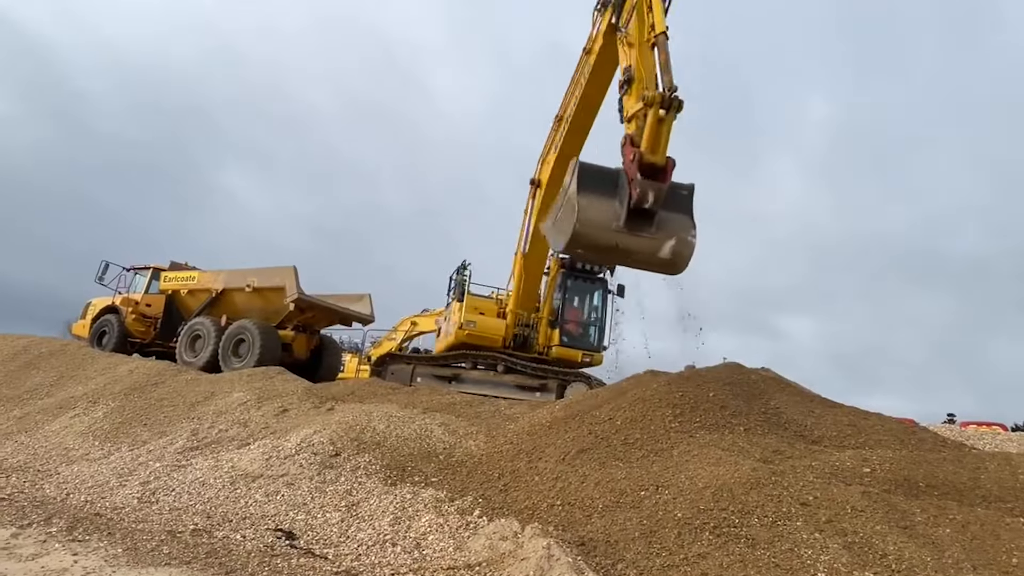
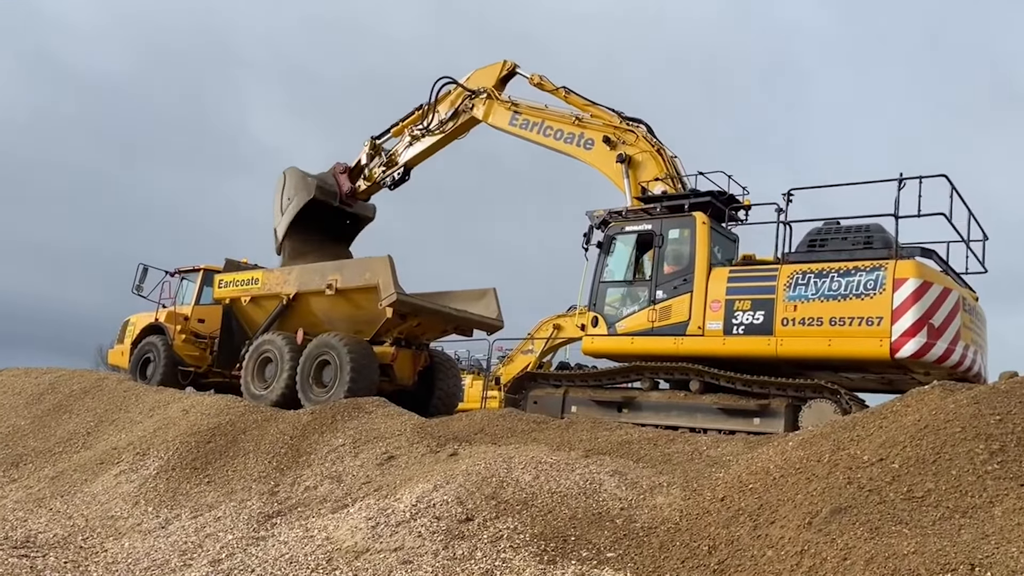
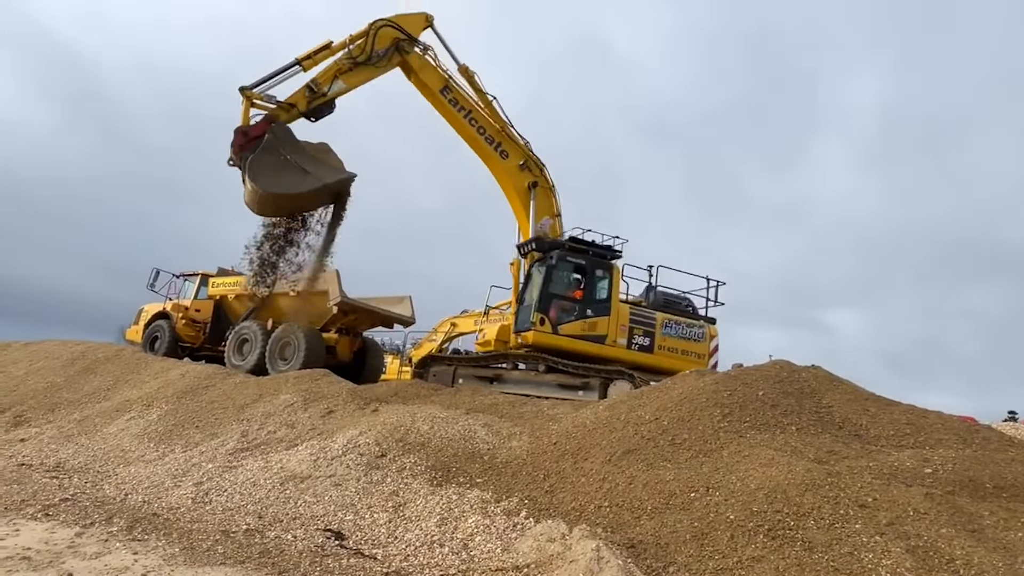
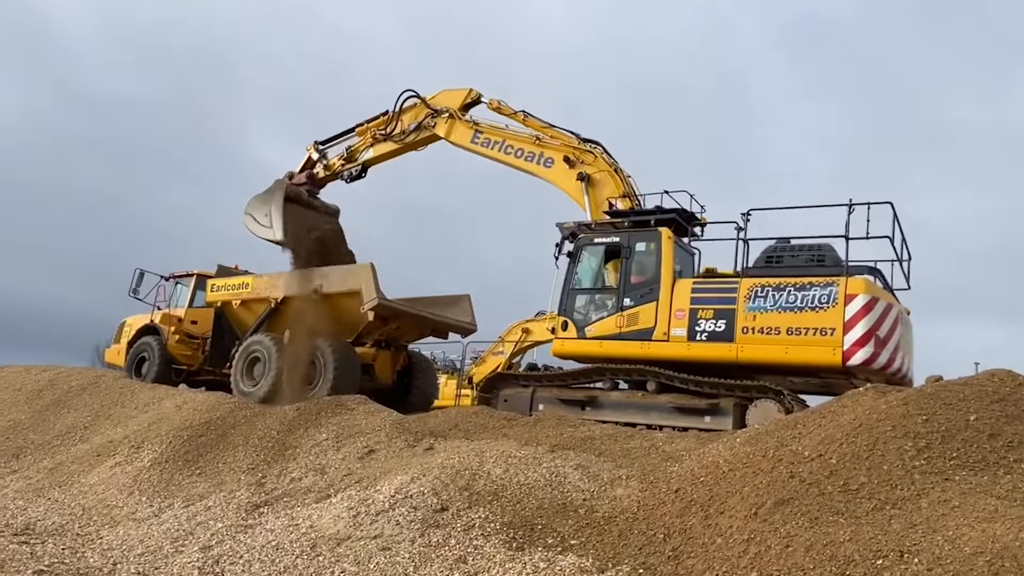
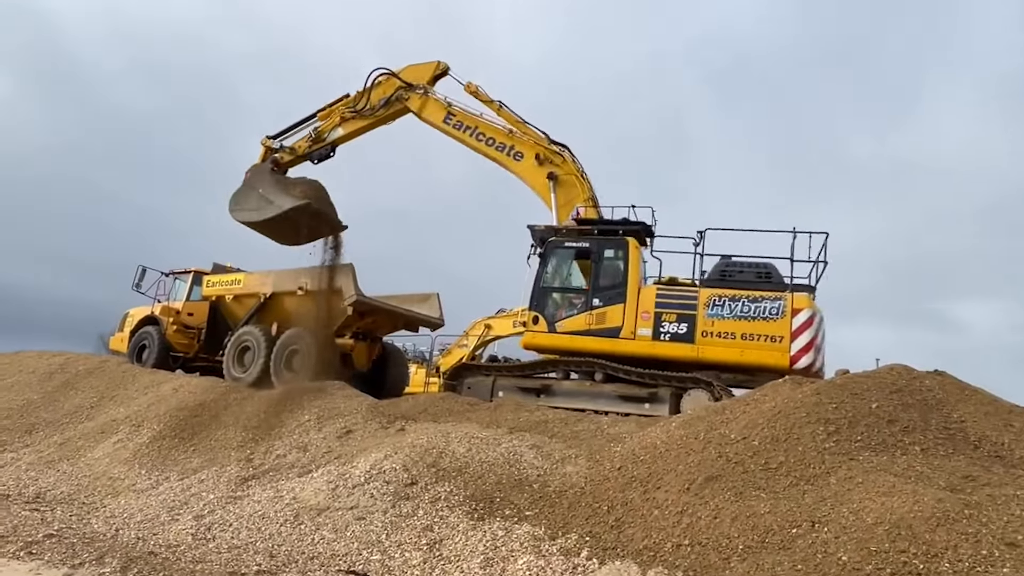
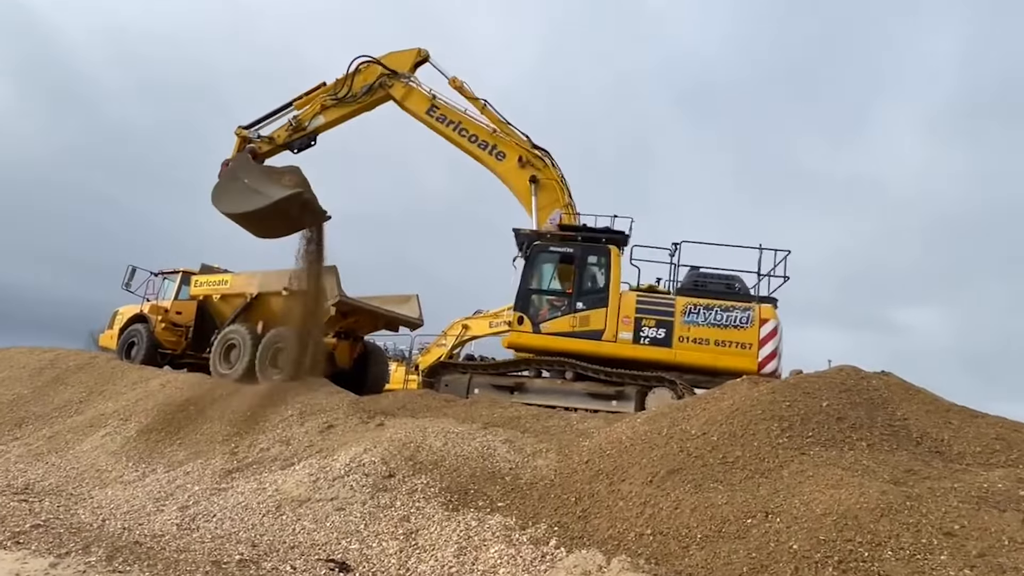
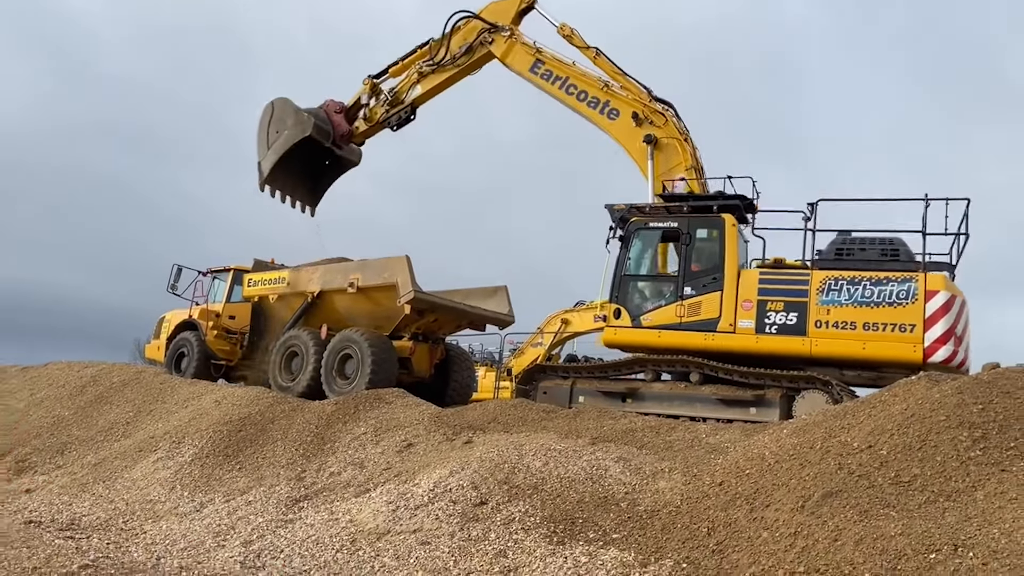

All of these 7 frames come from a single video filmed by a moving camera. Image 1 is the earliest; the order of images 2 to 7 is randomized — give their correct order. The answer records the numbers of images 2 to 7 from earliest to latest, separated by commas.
3, 6, 5, 4, 2, 7
